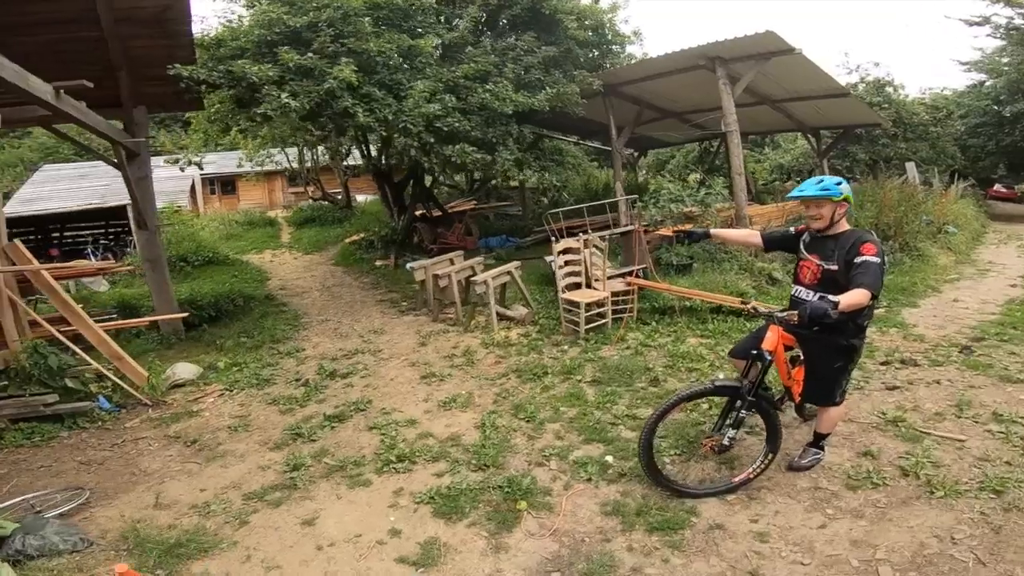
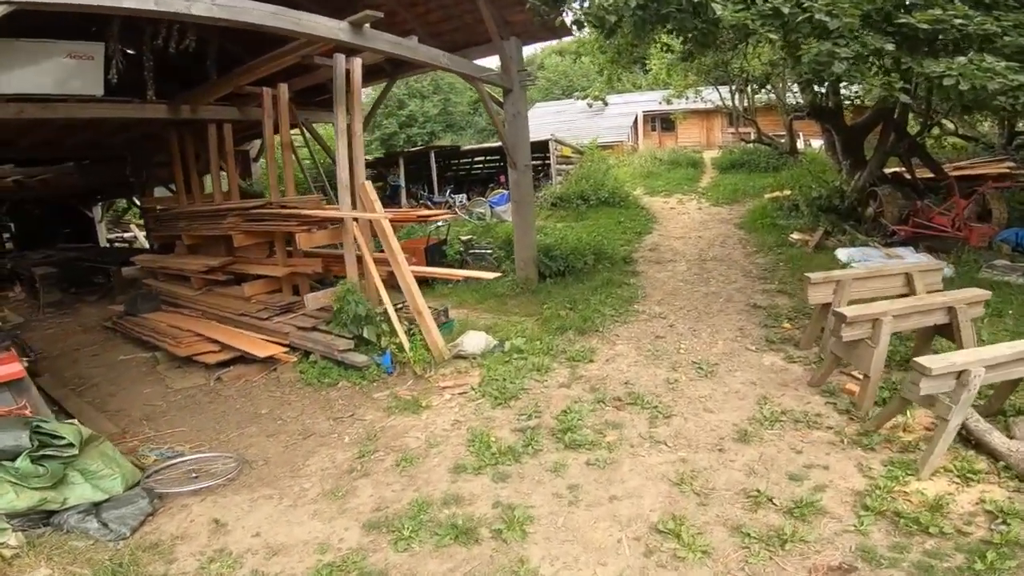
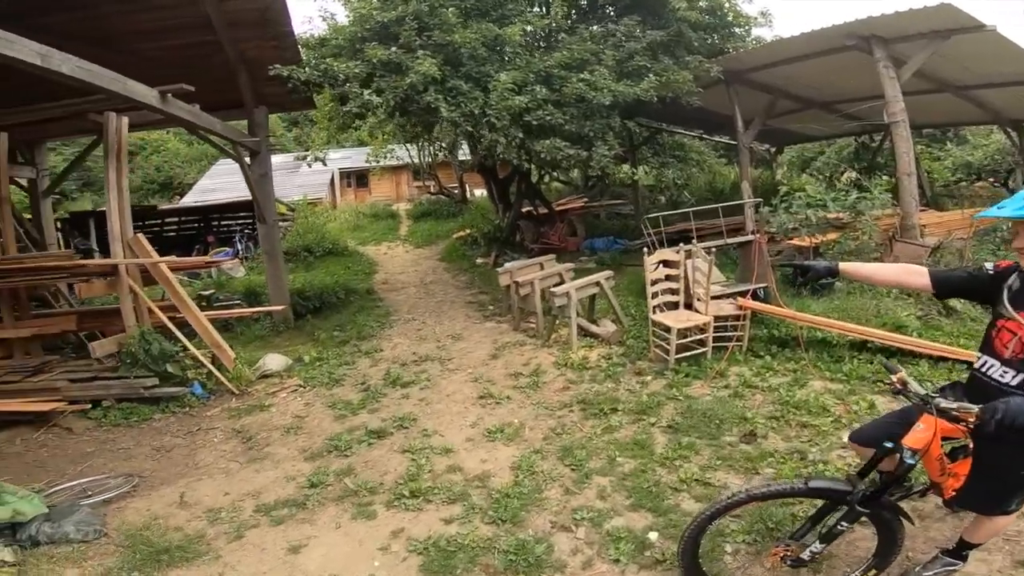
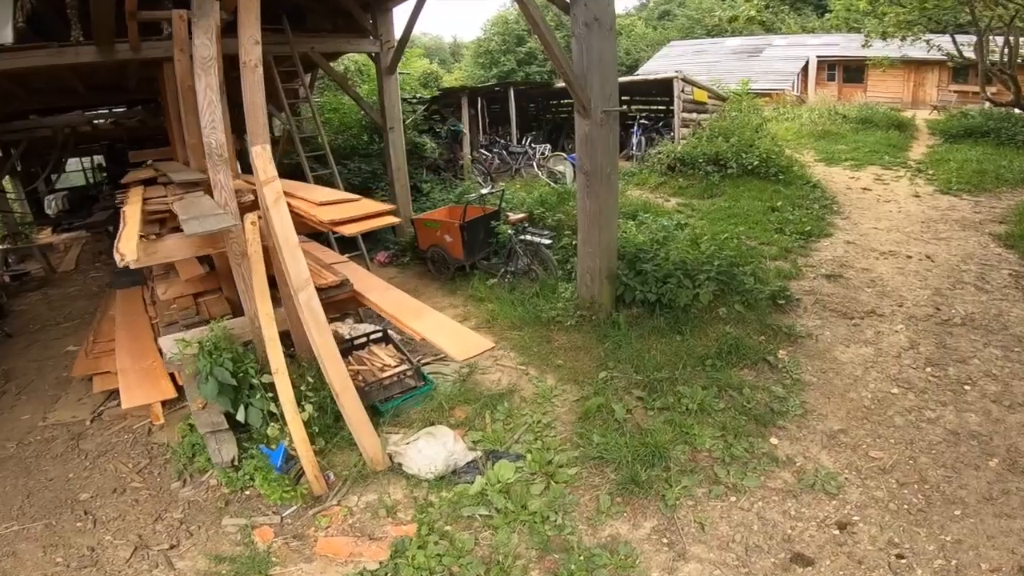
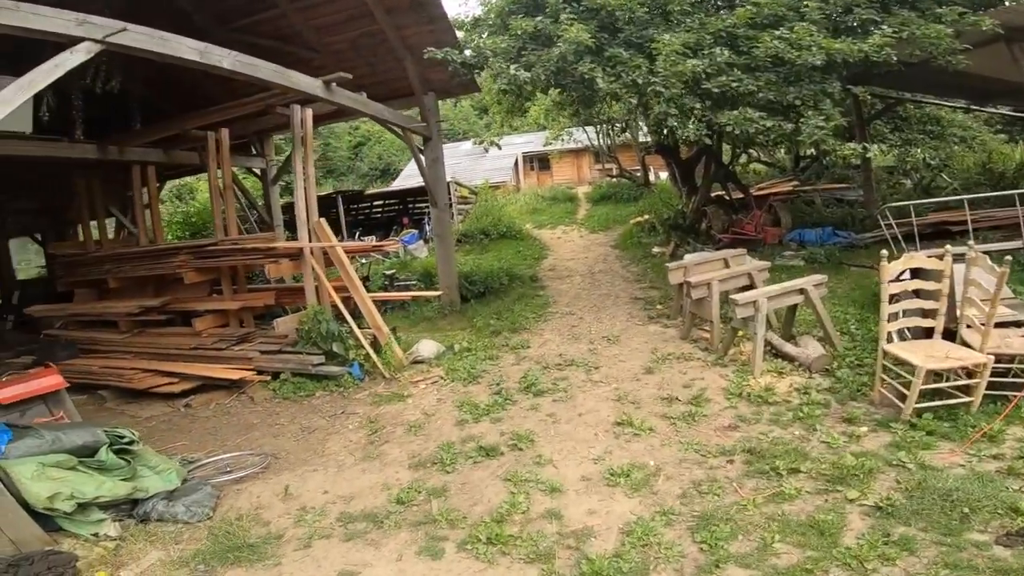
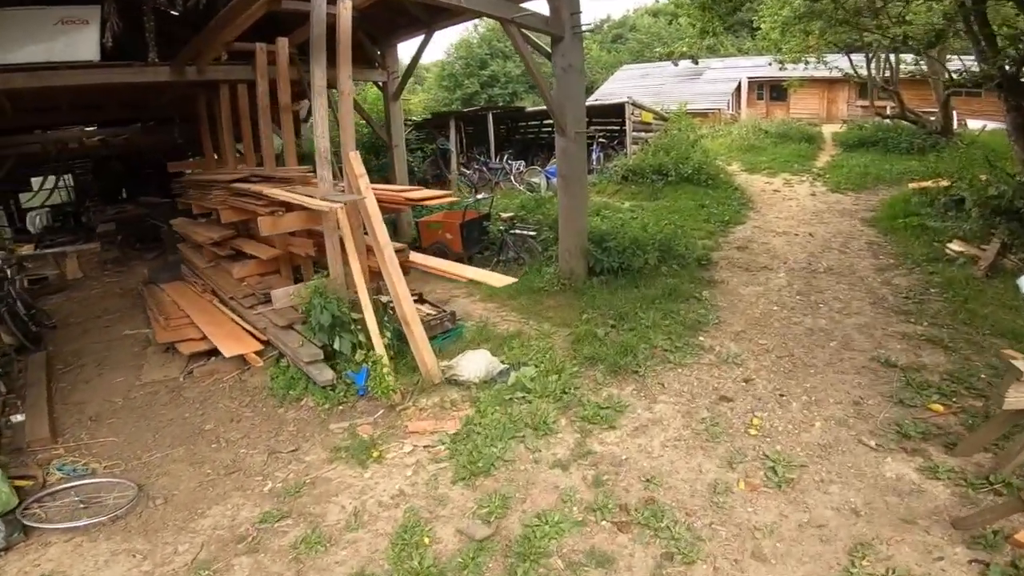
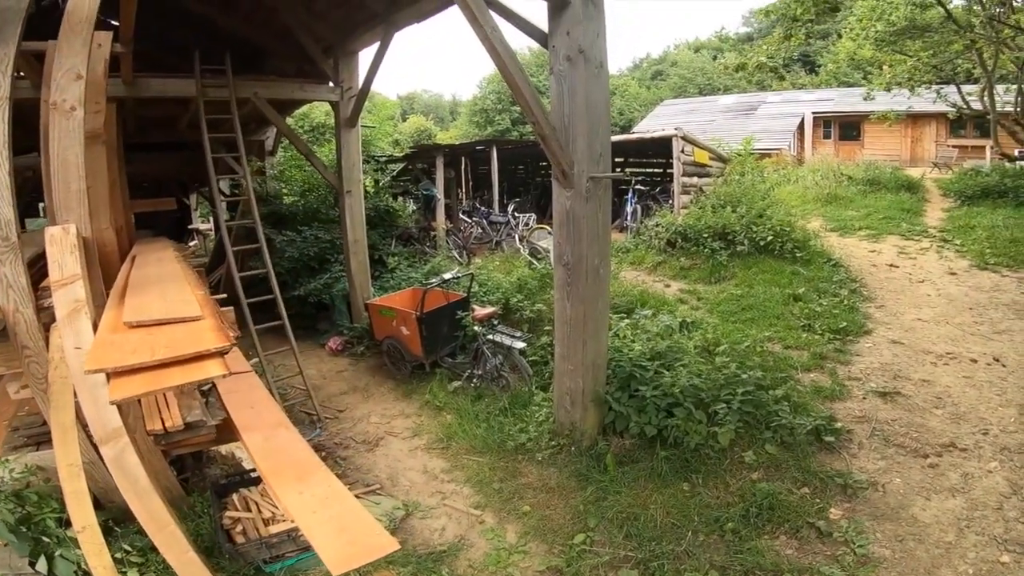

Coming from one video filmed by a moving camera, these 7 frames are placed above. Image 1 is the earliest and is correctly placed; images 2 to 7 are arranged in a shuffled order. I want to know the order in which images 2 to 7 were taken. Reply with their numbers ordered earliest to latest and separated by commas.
3, 5, 2, 6, 4, 7
